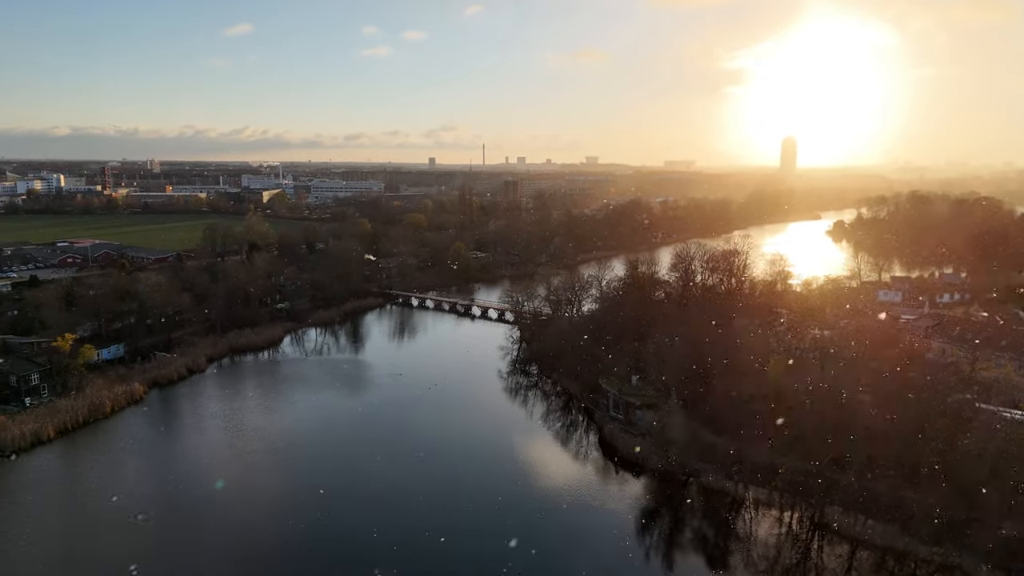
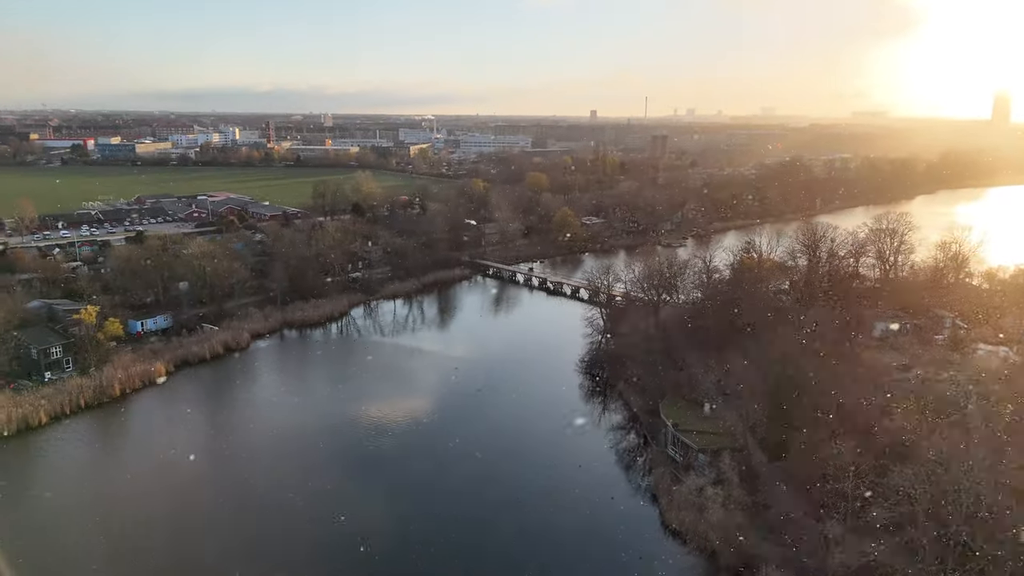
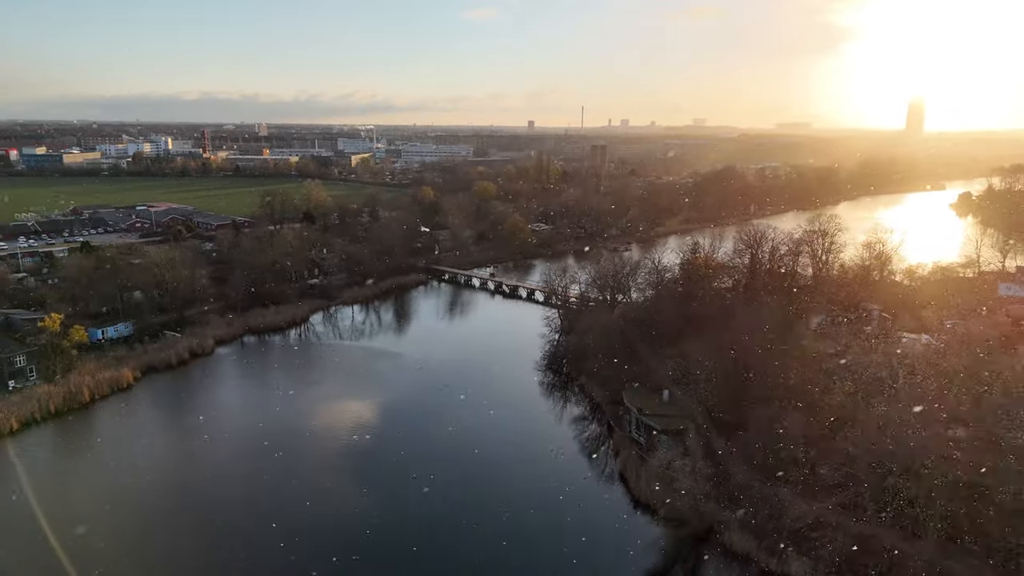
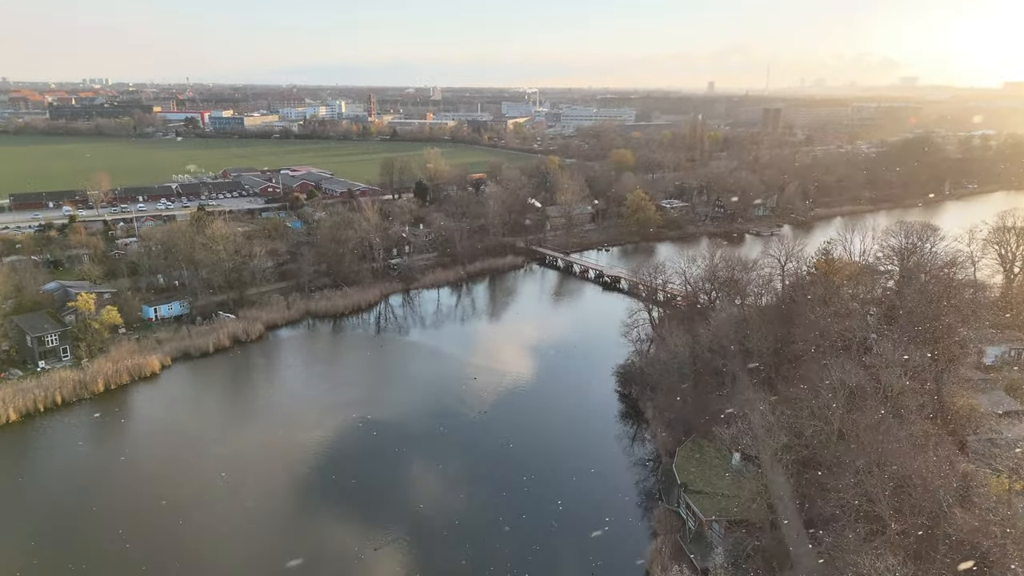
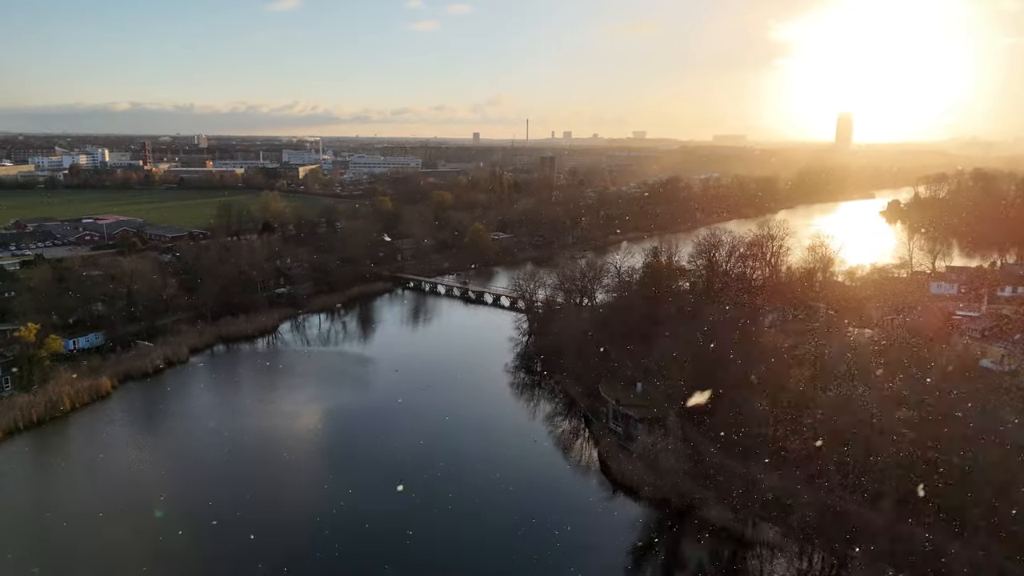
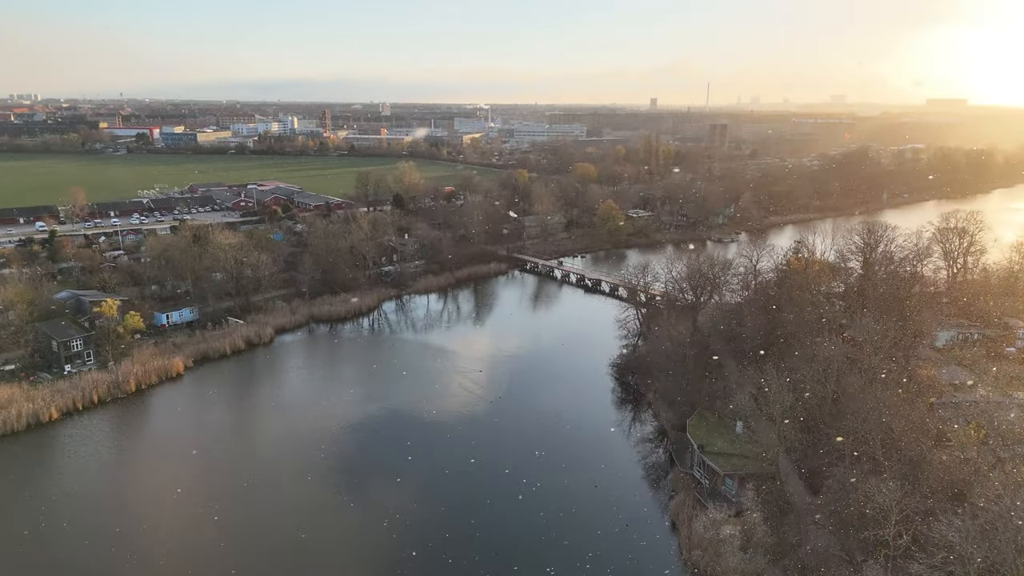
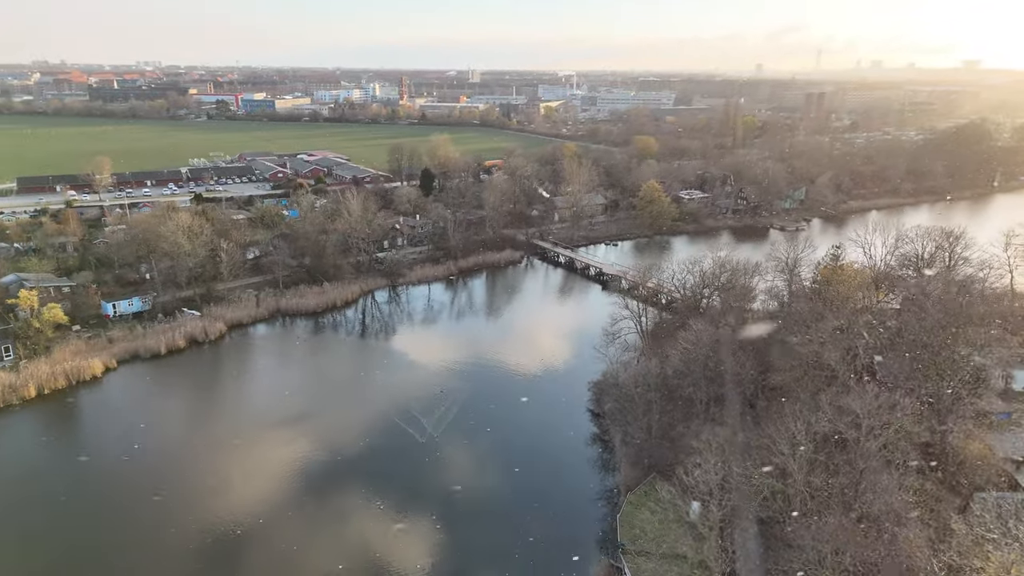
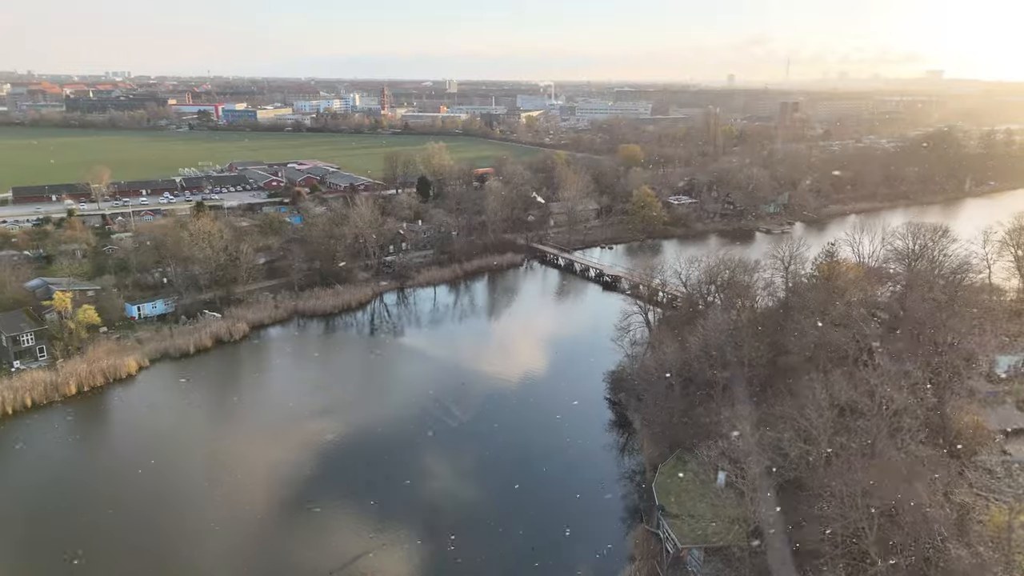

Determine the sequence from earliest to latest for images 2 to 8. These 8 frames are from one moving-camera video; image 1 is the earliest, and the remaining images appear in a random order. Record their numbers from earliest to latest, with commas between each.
5, 3, 2, 6, 4, 8, 7
